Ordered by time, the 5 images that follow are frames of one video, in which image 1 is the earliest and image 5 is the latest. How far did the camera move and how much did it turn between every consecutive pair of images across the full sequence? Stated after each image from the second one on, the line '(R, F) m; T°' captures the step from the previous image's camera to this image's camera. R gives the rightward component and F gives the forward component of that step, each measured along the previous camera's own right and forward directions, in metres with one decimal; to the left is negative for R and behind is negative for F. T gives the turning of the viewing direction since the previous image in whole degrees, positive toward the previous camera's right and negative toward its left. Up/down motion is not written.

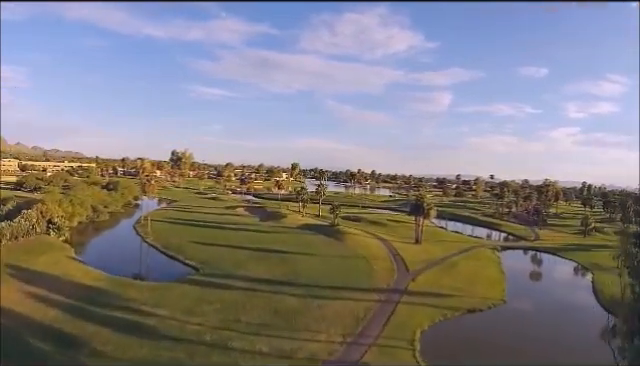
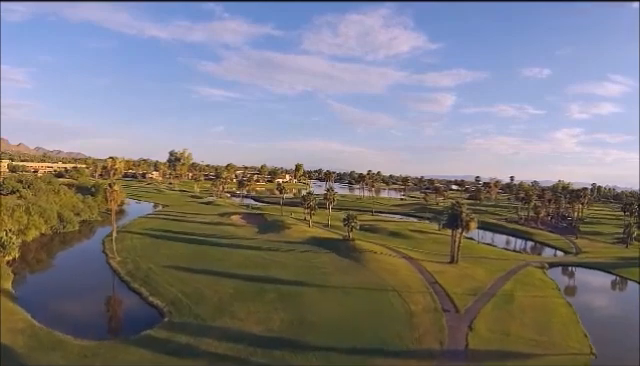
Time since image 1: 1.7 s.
(-0.9, +11.6) m; 0°
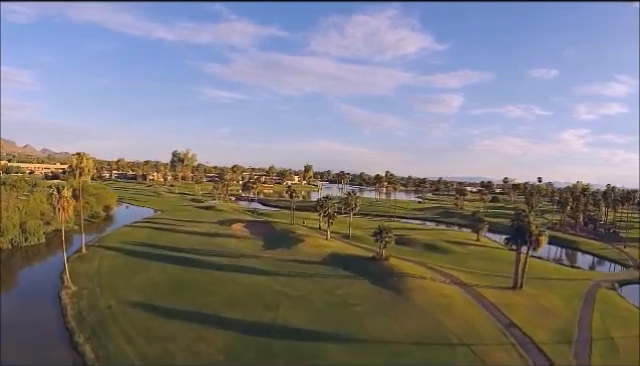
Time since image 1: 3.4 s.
(-1.3, +10.9) m; -1°
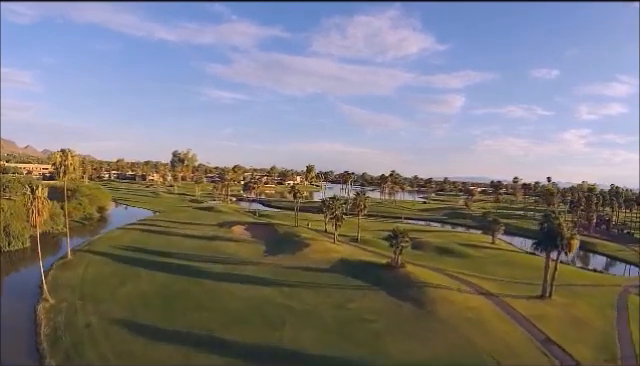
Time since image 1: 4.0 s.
(-0.5, +3.5) m; 0°
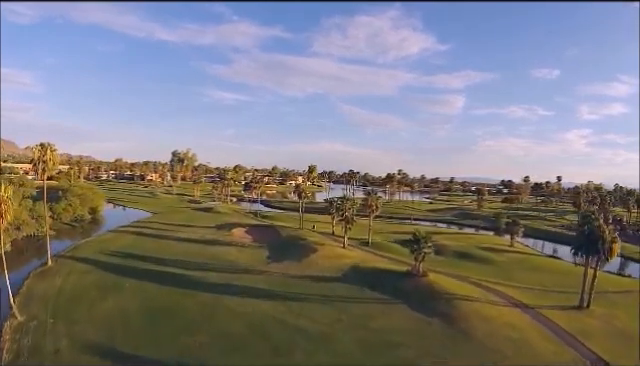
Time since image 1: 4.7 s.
(-0.7, +3.8) m; 0°
